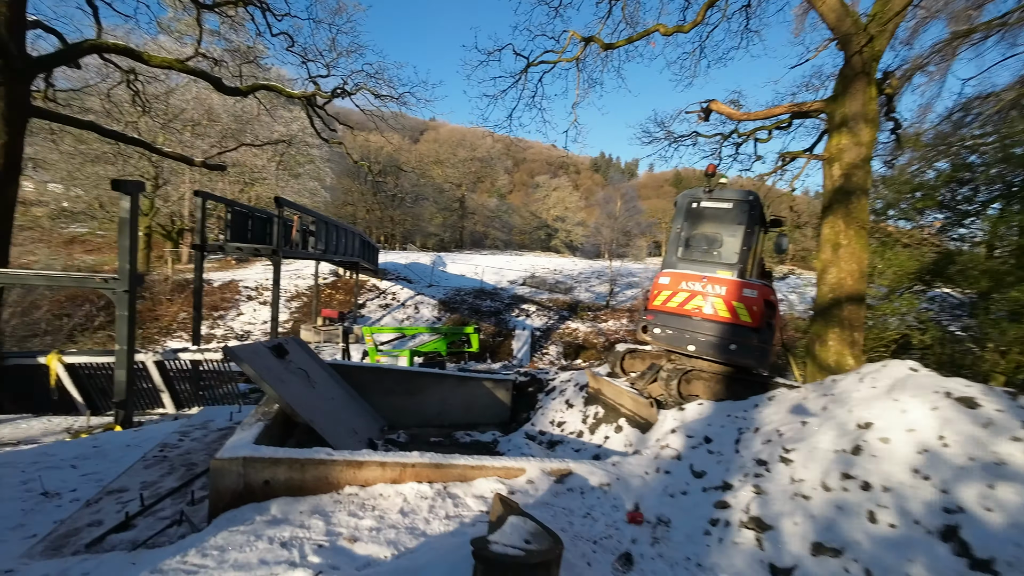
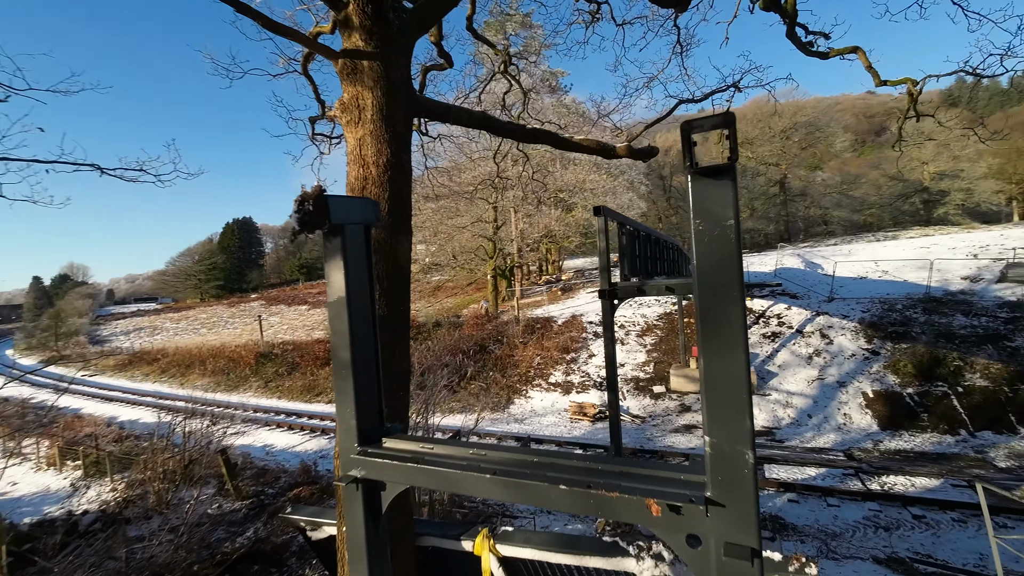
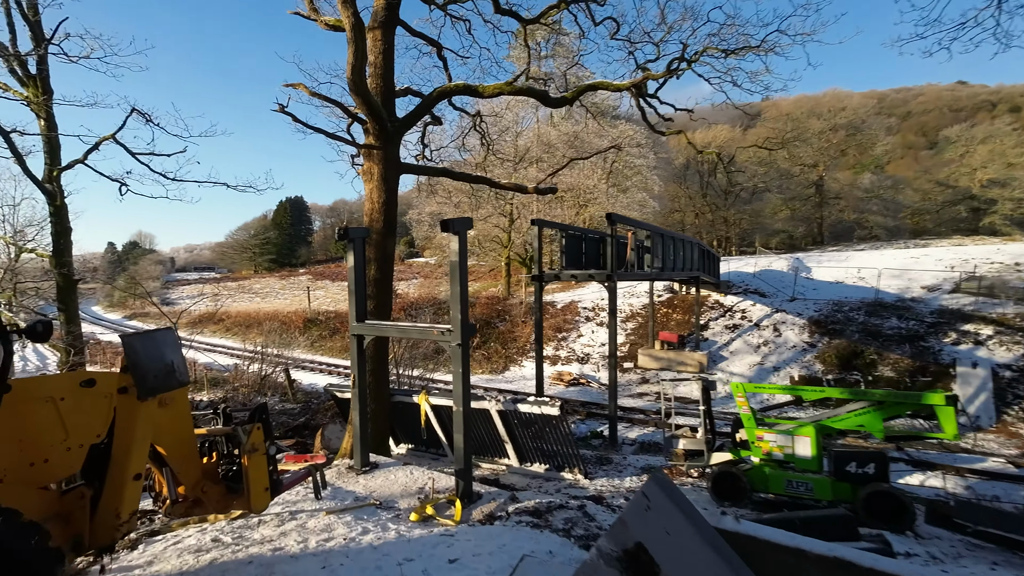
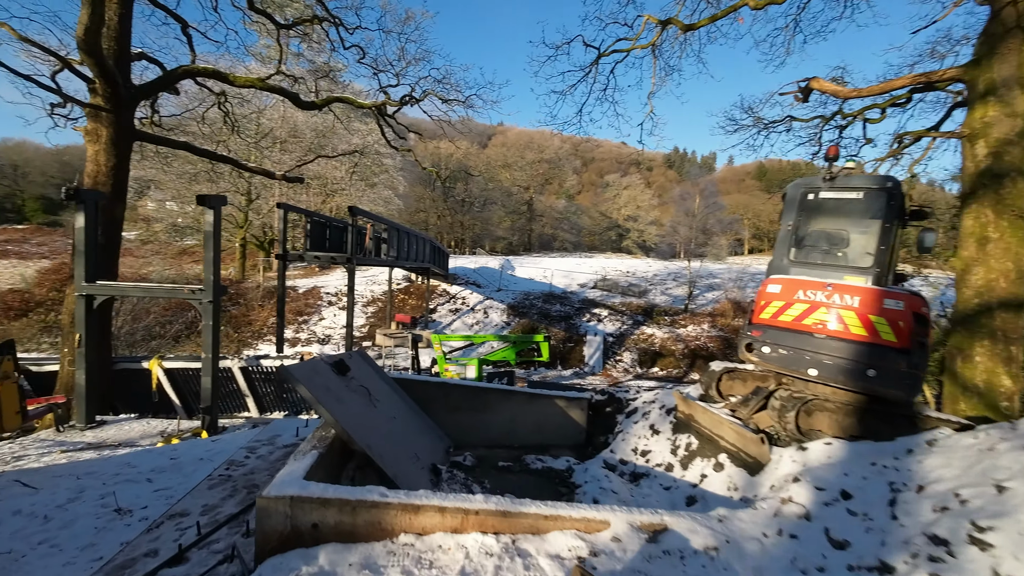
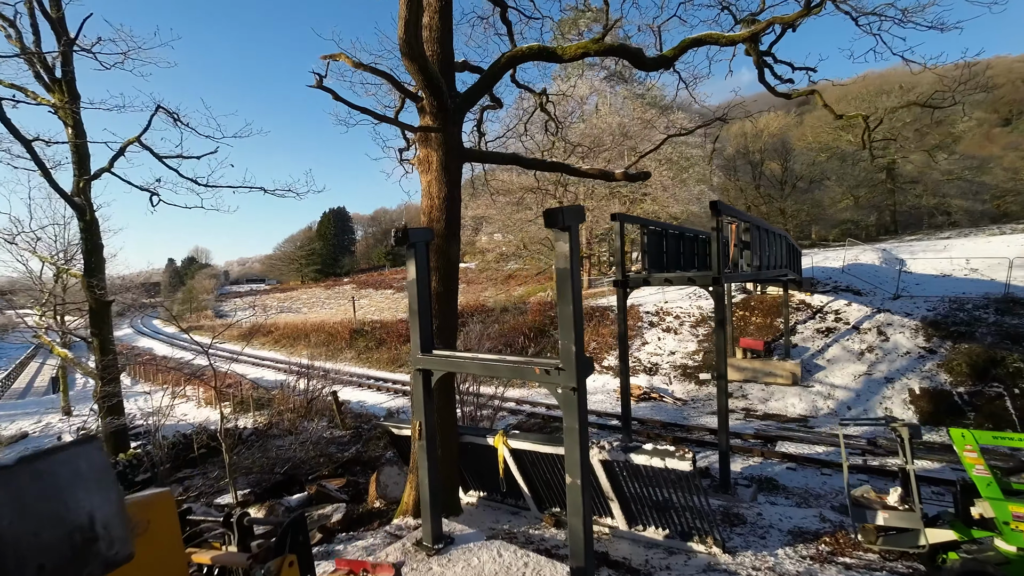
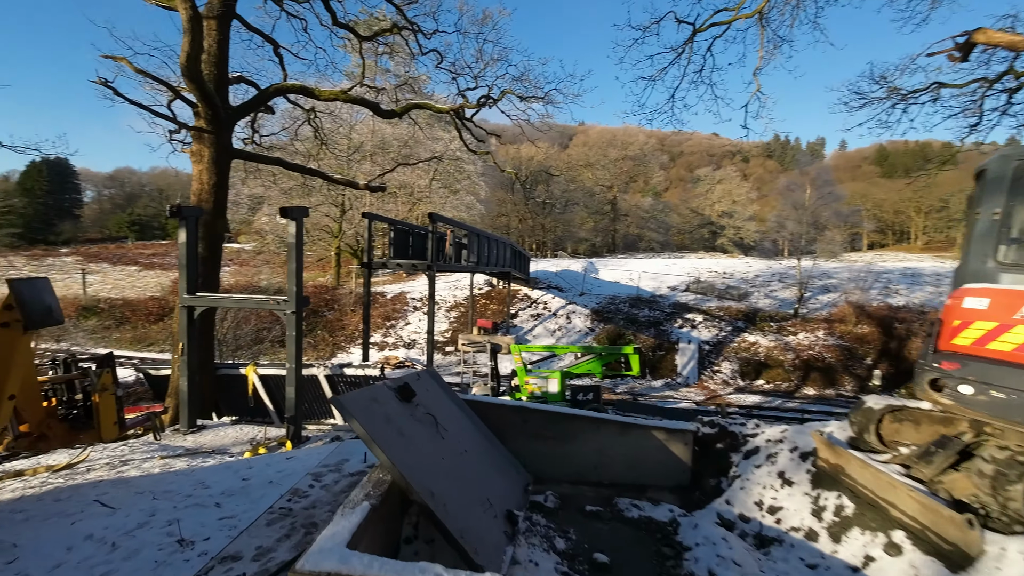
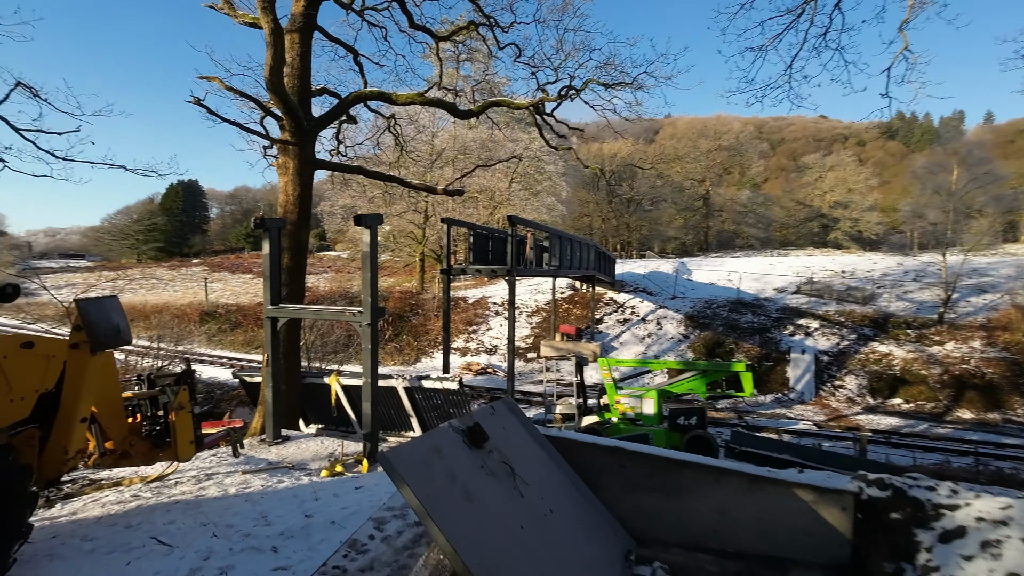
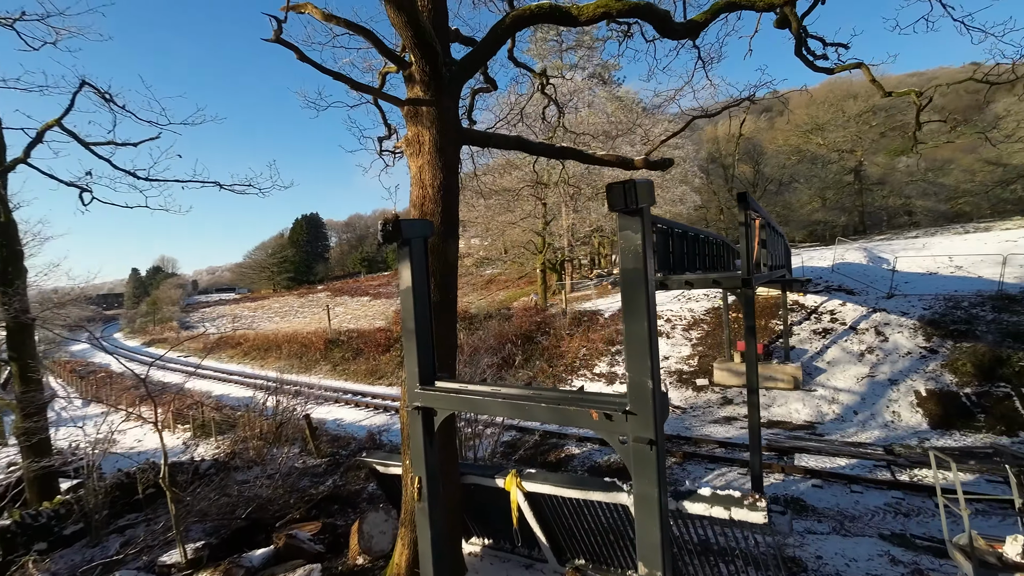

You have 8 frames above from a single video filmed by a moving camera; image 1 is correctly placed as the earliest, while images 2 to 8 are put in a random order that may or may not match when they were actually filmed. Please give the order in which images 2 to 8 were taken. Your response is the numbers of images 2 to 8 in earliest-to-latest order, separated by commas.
4, 6, 7, 3, 5, 8, 2
